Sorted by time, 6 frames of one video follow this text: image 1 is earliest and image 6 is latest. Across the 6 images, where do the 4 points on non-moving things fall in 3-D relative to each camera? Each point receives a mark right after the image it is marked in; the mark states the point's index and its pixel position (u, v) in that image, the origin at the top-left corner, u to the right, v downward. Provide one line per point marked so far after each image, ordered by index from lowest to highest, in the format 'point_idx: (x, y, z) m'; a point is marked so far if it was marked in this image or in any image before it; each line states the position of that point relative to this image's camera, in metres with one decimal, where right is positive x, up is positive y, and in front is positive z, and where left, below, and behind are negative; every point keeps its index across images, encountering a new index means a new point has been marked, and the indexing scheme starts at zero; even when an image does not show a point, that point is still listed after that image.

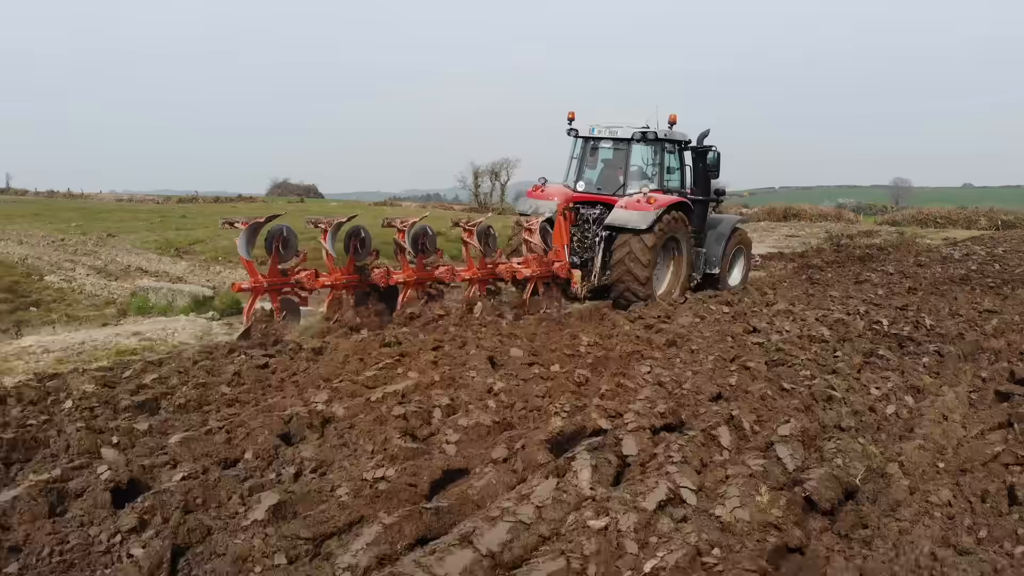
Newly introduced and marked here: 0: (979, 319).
0: (+3.3, -0.2, +7.1) m
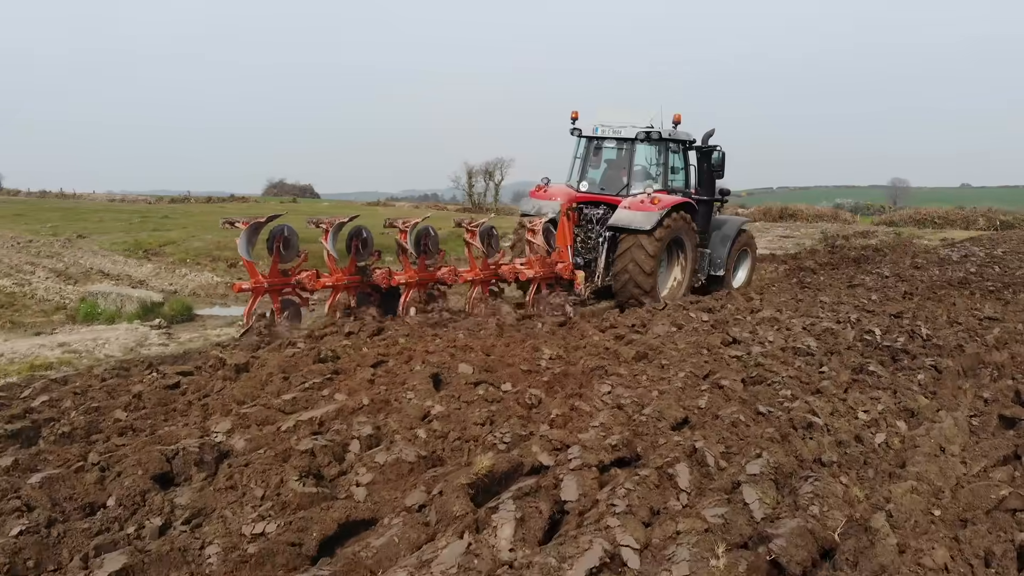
0: (+3.0, -0.3, +6.5) m
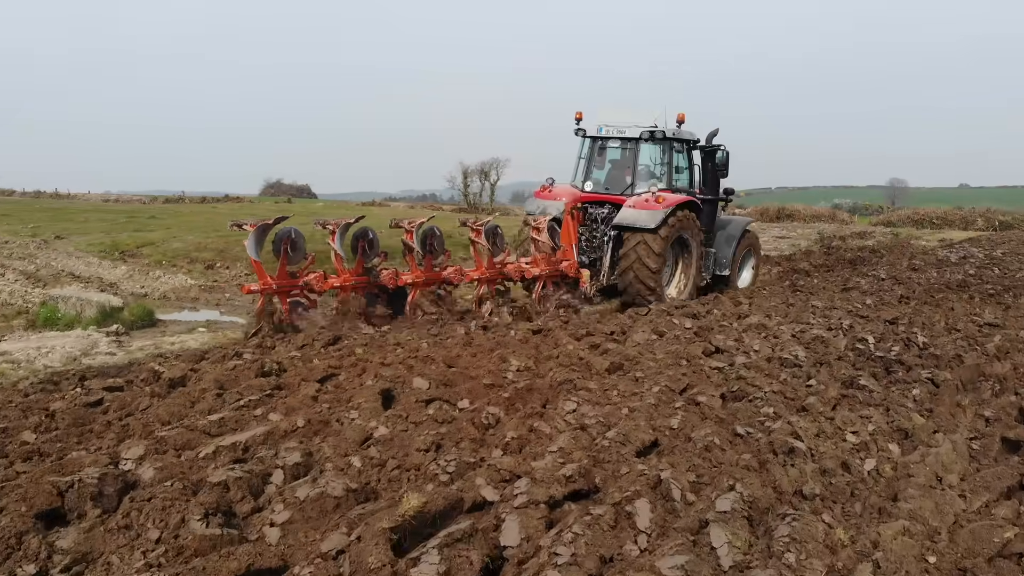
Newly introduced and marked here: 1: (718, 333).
0: (+2.9, -0.3, +6.1) m
1: (+1.3, -0.3, +6.1) m
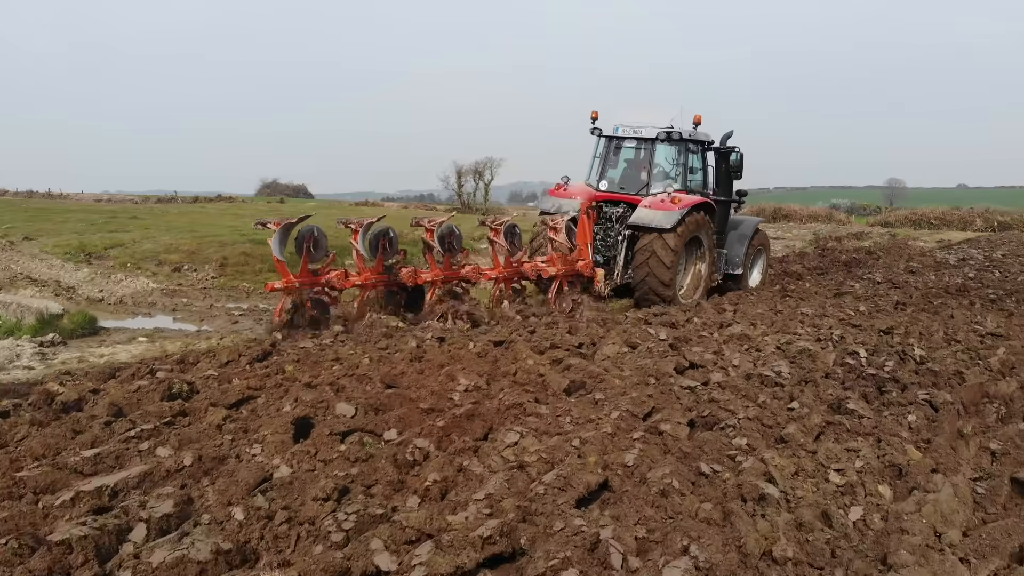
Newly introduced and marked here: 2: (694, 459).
0: (+2.6, -0.3, +5.6) m
1: (+1.0, -0.3, +5.6) m
2: (+0.6, -0.5, +3.2) m
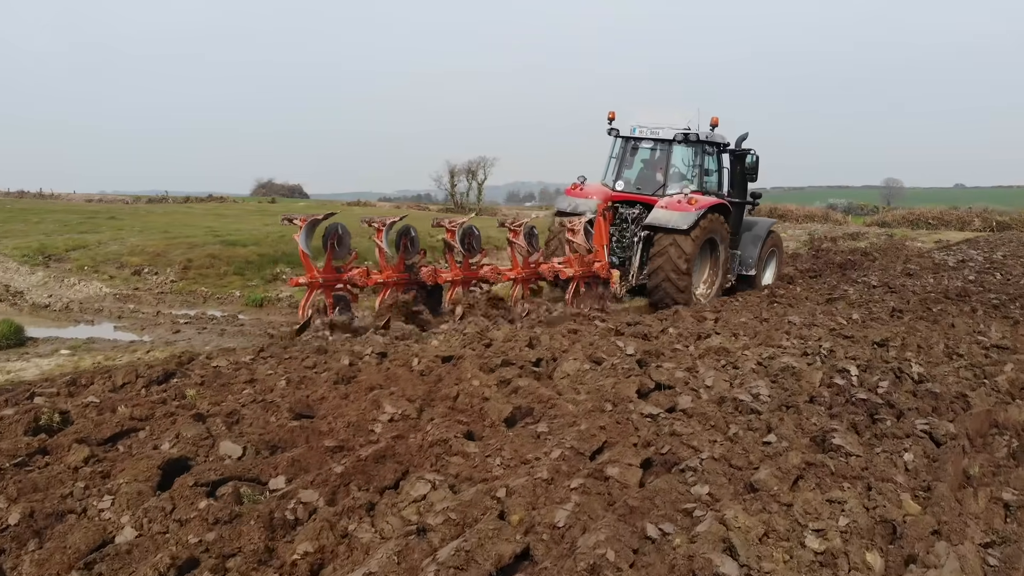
0: (+2.4, -0.4, +5.0) m
1: (+0.8, -0.4, +5.0) m
2: (+0.3, -0.6, +2.6) m
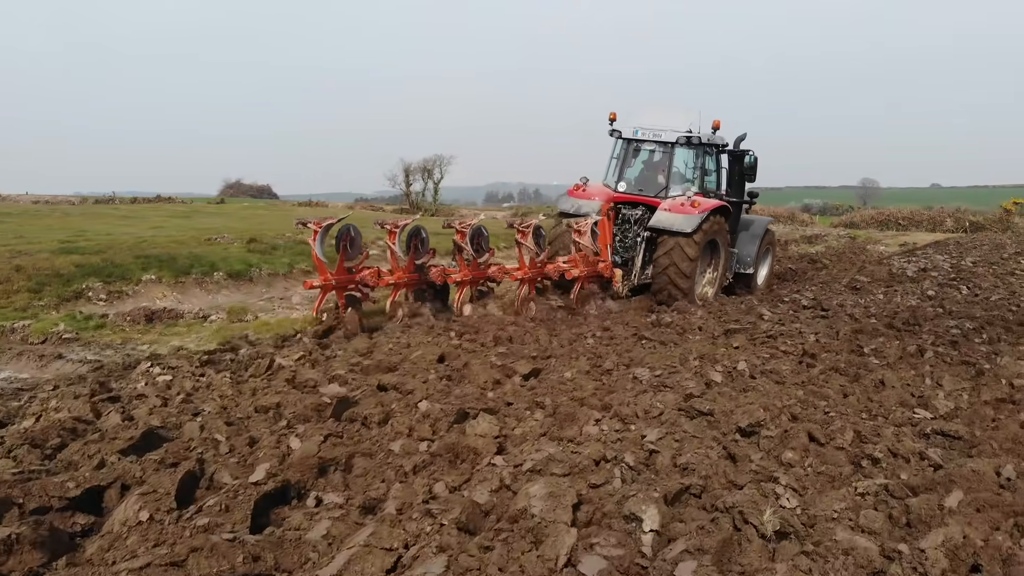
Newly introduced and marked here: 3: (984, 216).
0: (+1.1, -0.5, +2.8) m
1: (-0.5, -0.5, +2.8) m
2: (-0.9, -0.8, +0.4) m
3: (+8.0, +1.2, +17.0) m
